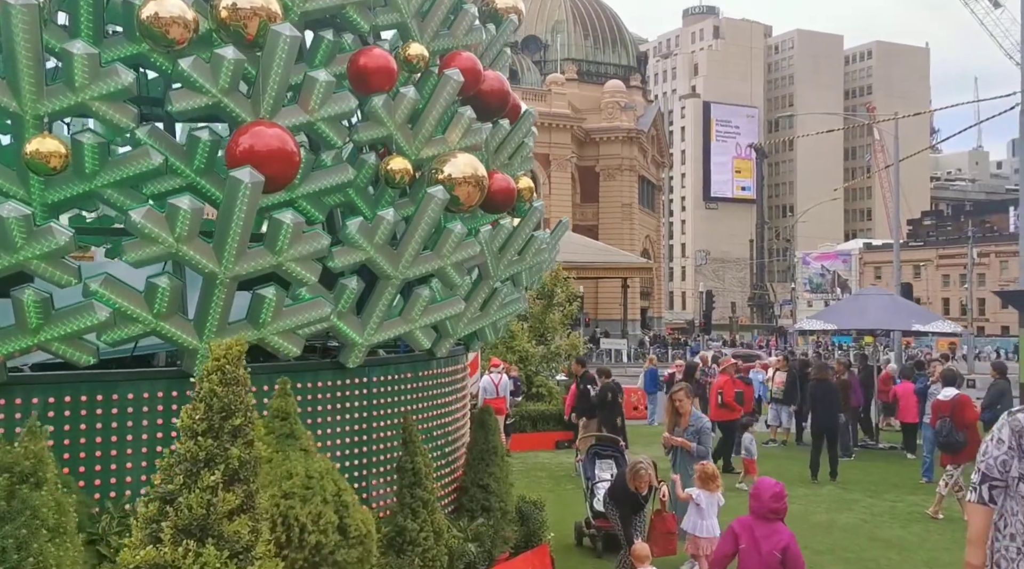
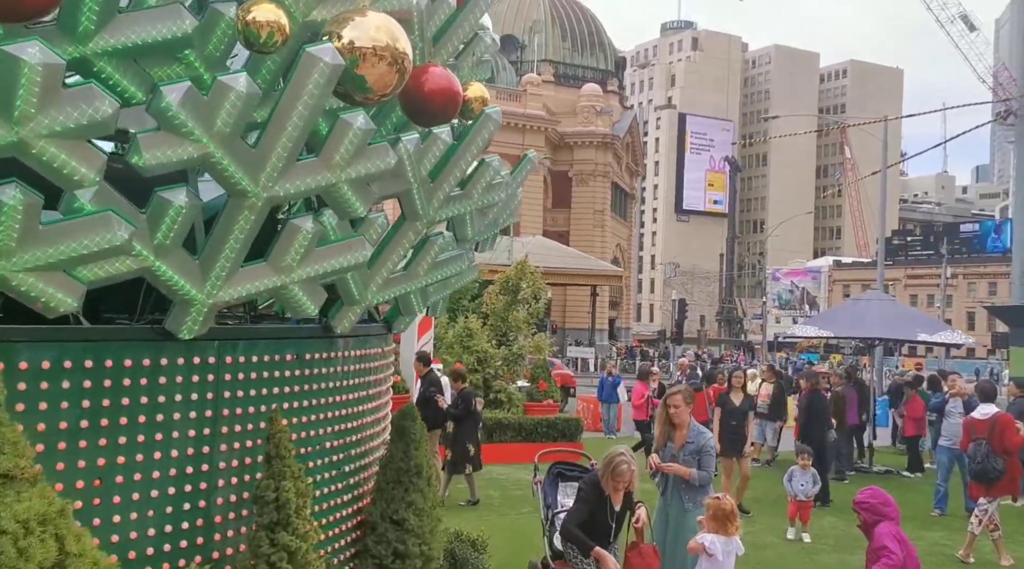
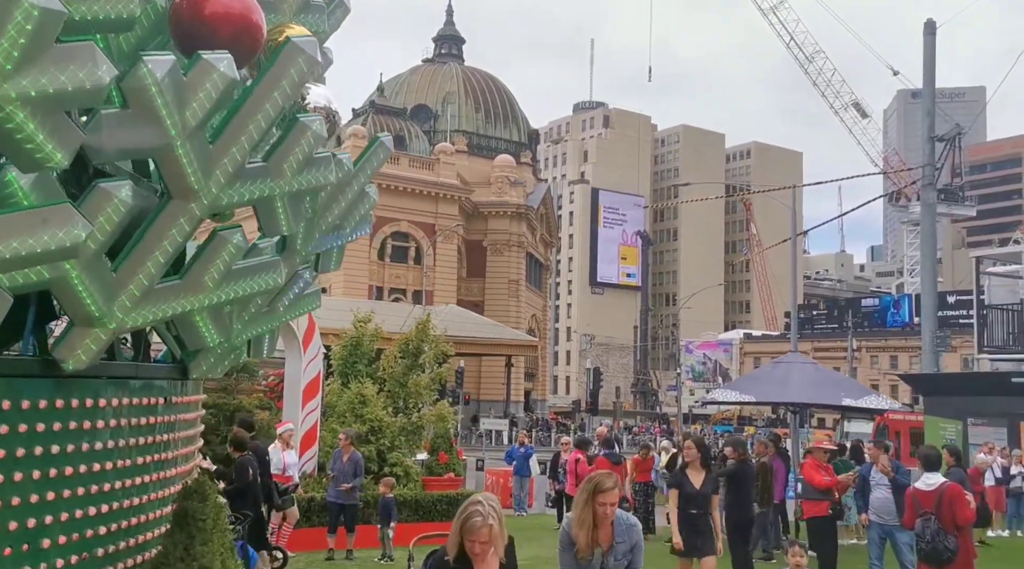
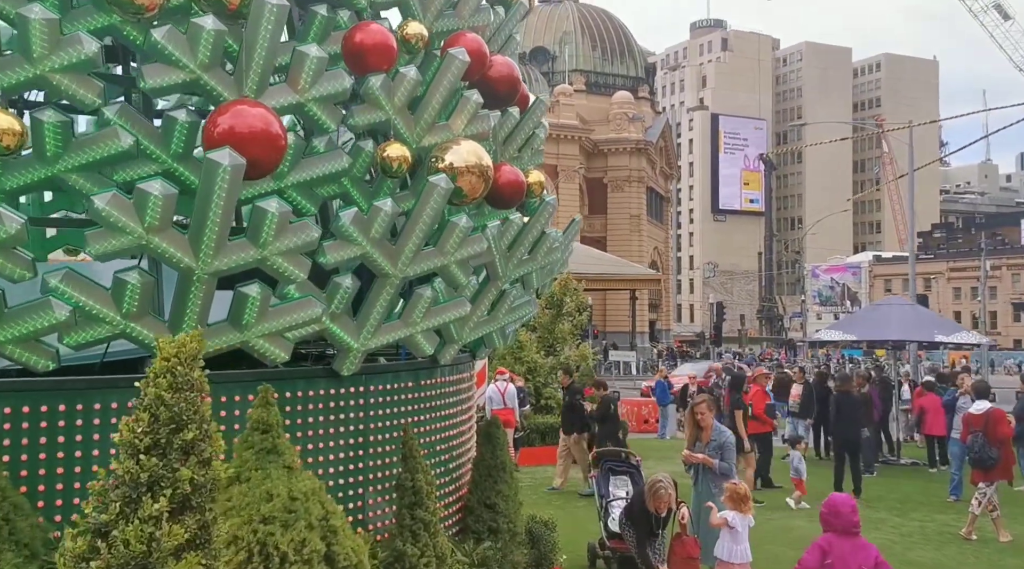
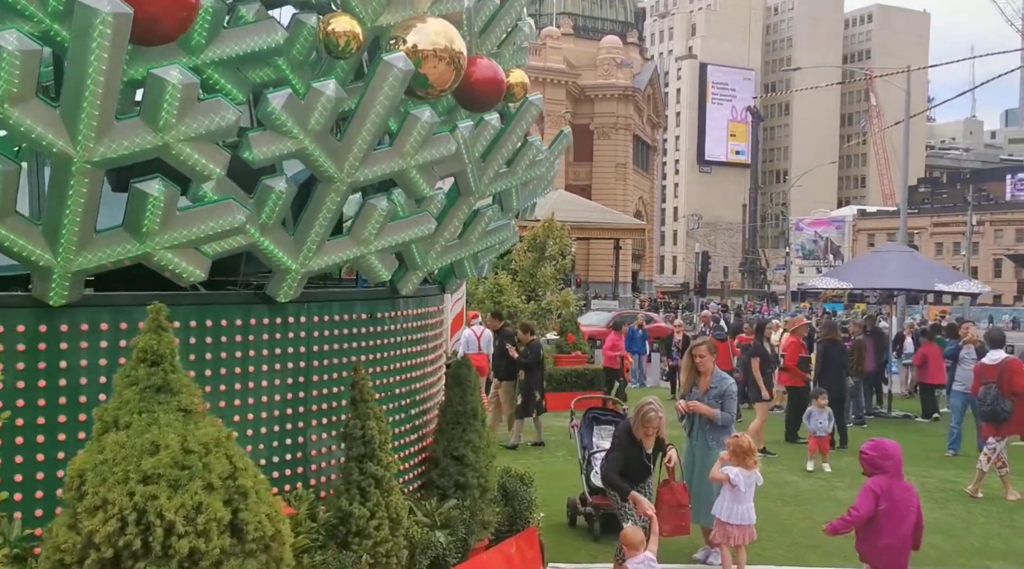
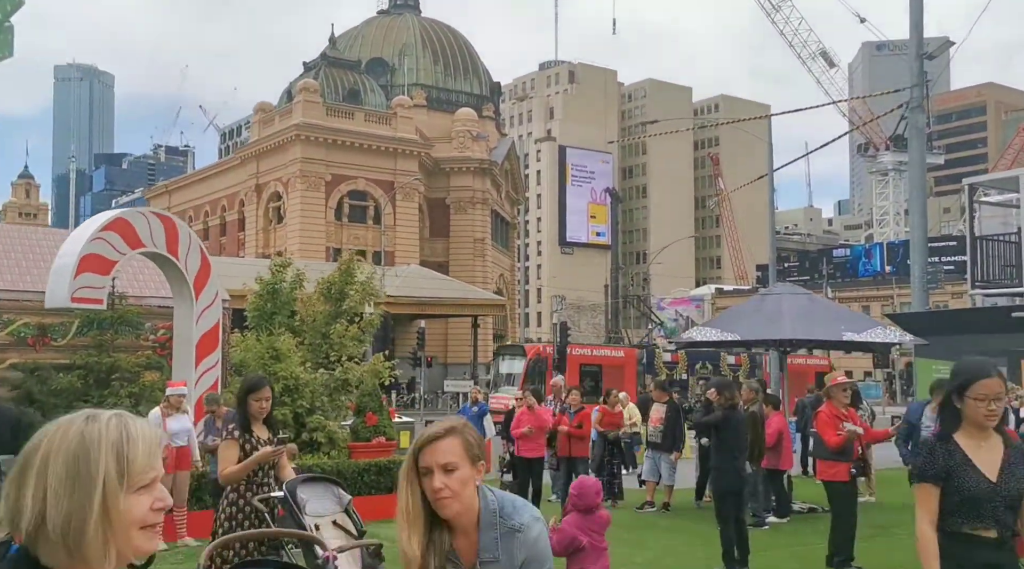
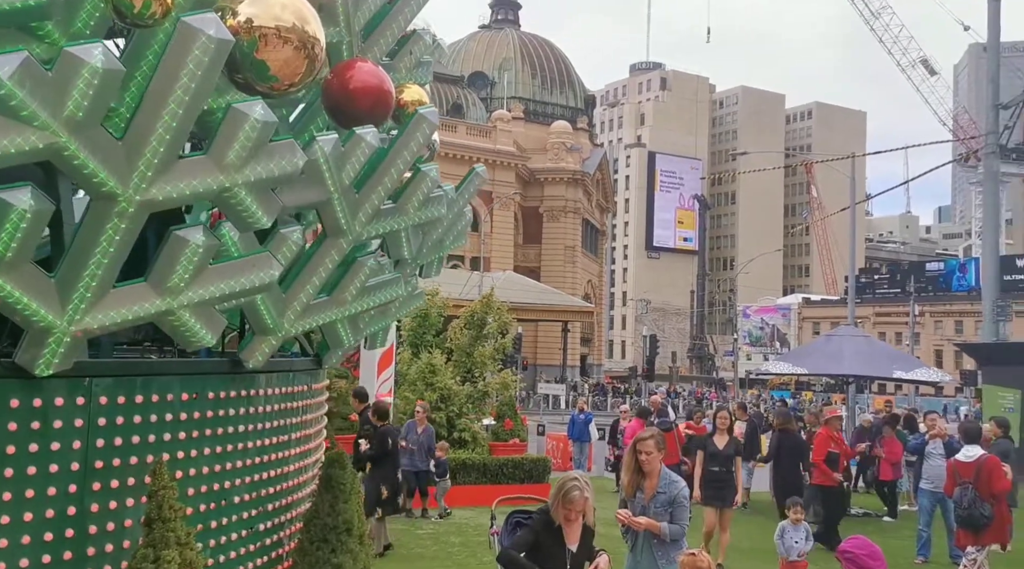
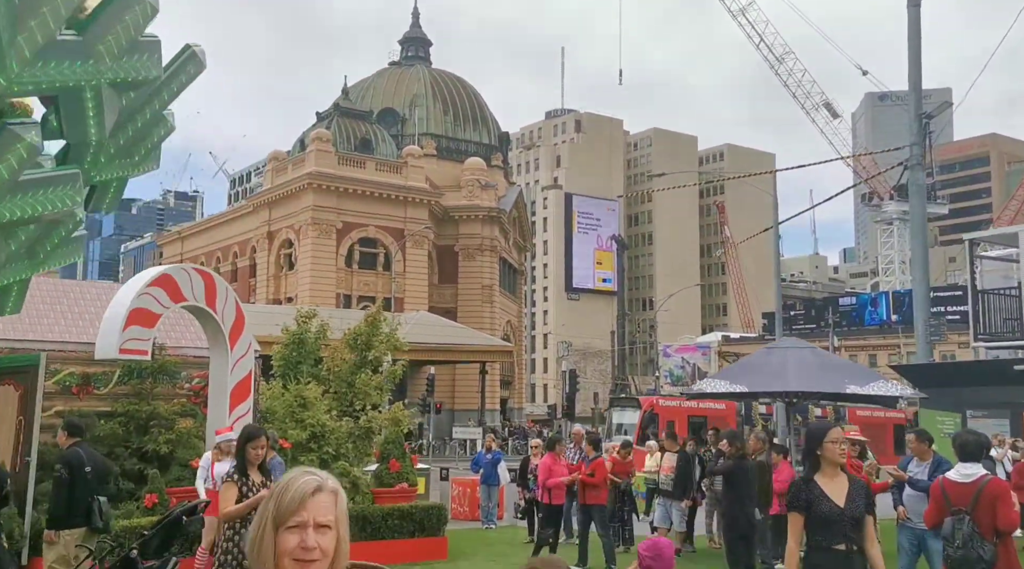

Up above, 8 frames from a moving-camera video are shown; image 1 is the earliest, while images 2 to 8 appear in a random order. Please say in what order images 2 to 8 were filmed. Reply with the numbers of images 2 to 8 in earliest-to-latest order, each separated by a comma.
4, 5, 2, 7, 3, 8, 6
